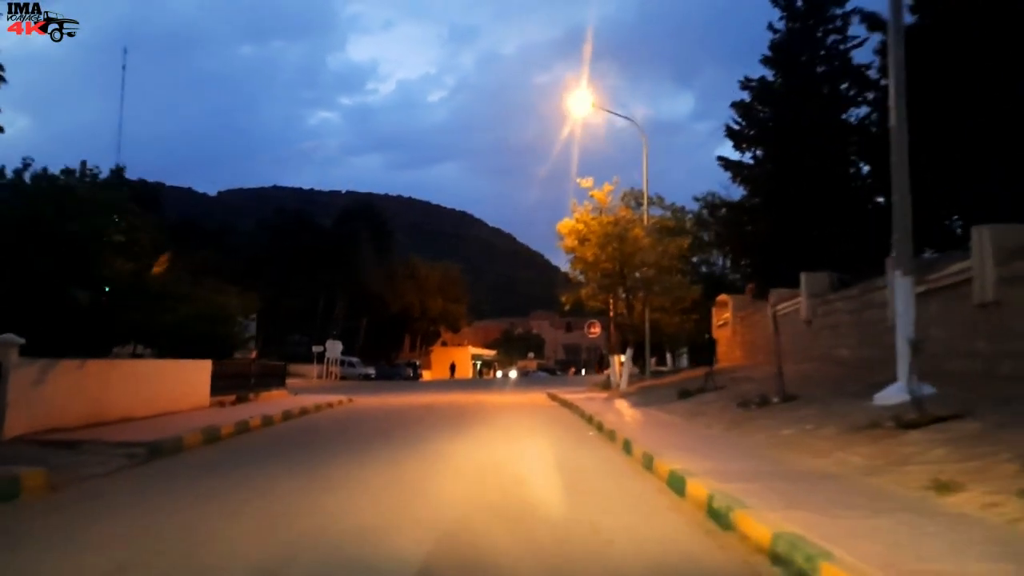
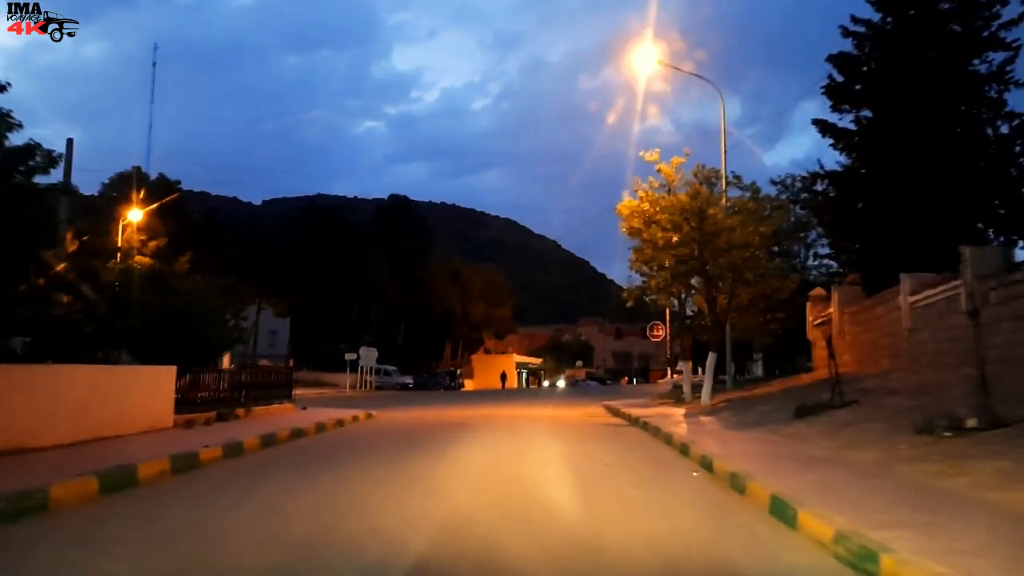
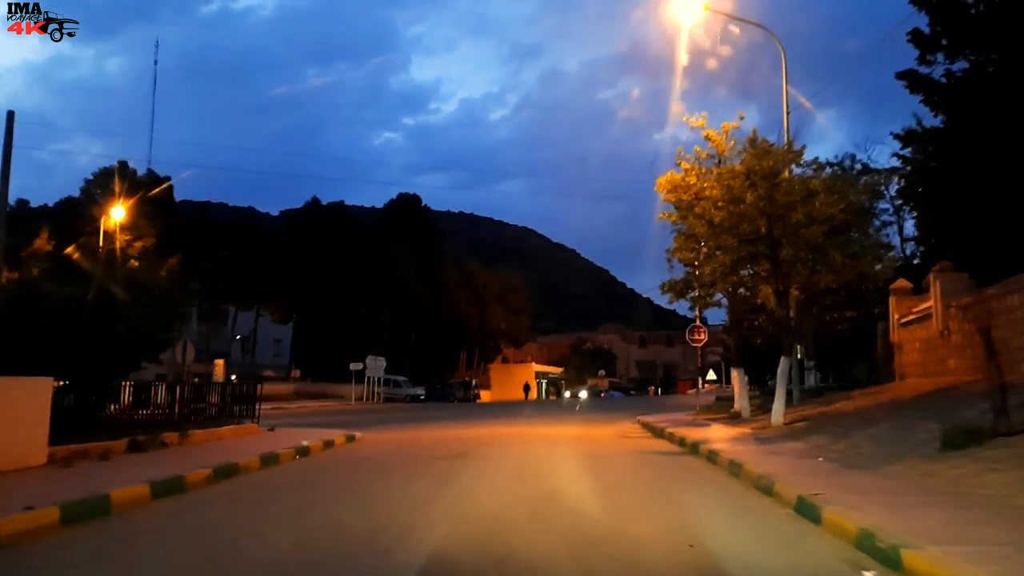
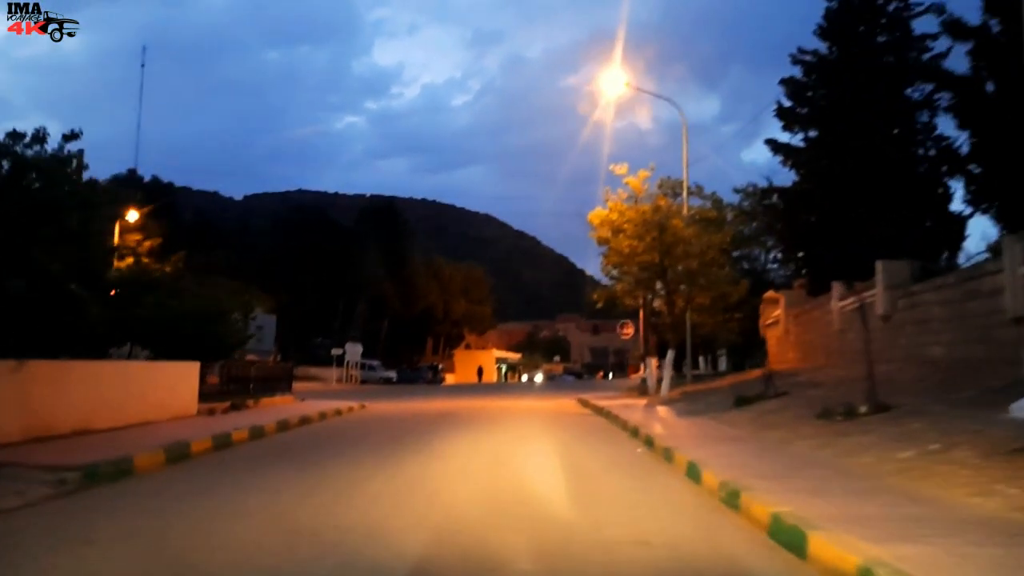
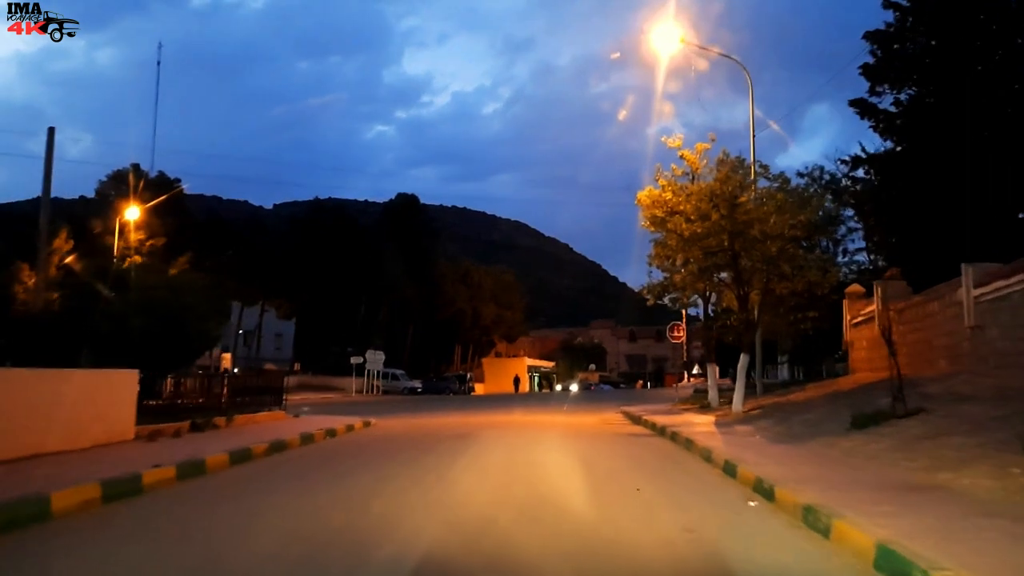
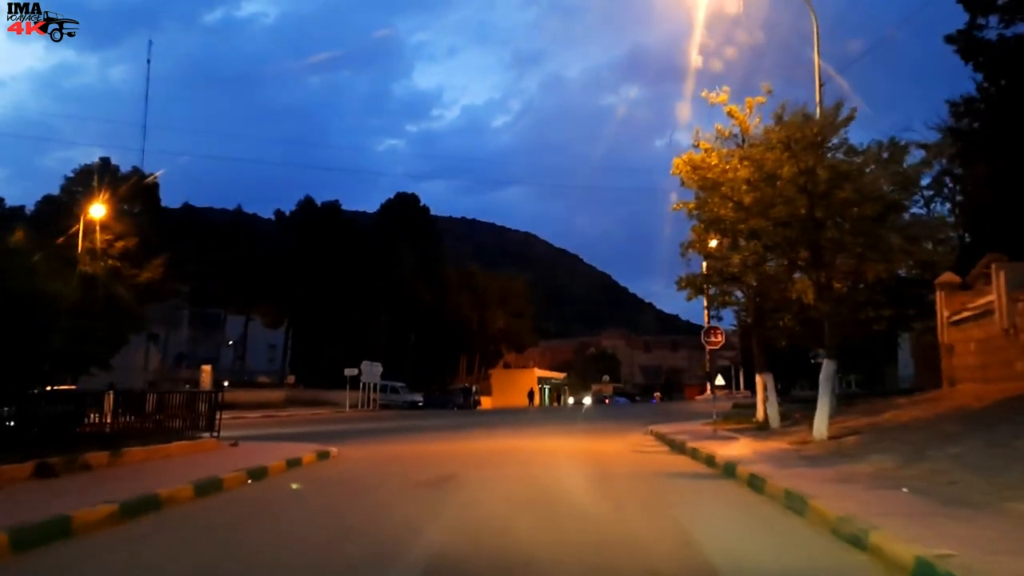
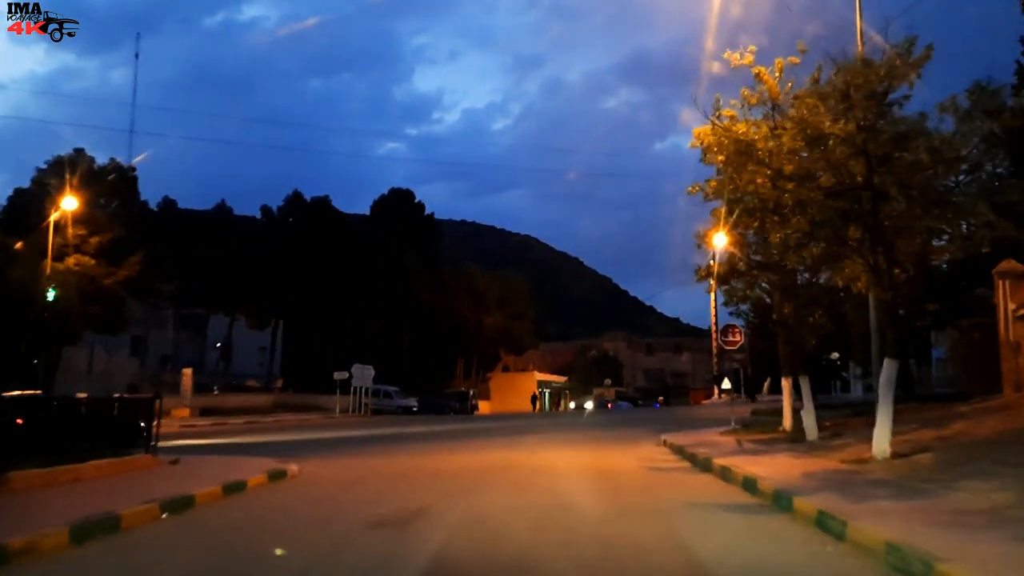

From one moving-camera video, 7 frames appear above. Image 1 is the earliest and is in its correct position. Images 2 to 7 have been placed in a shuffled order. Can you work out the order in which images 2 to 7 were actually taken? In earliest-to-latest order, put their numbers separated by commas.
4, 2, 5, 3, 6, 7
